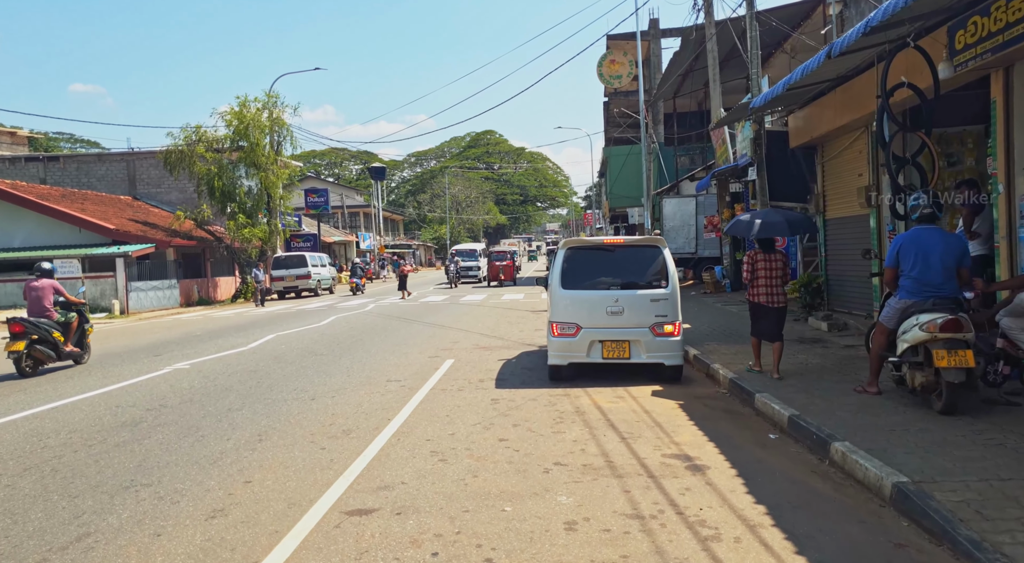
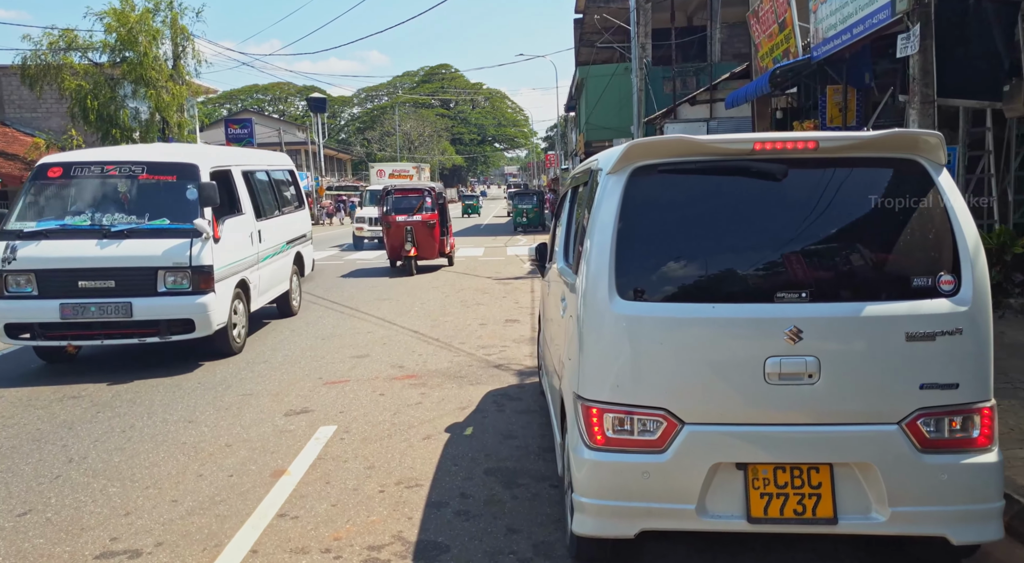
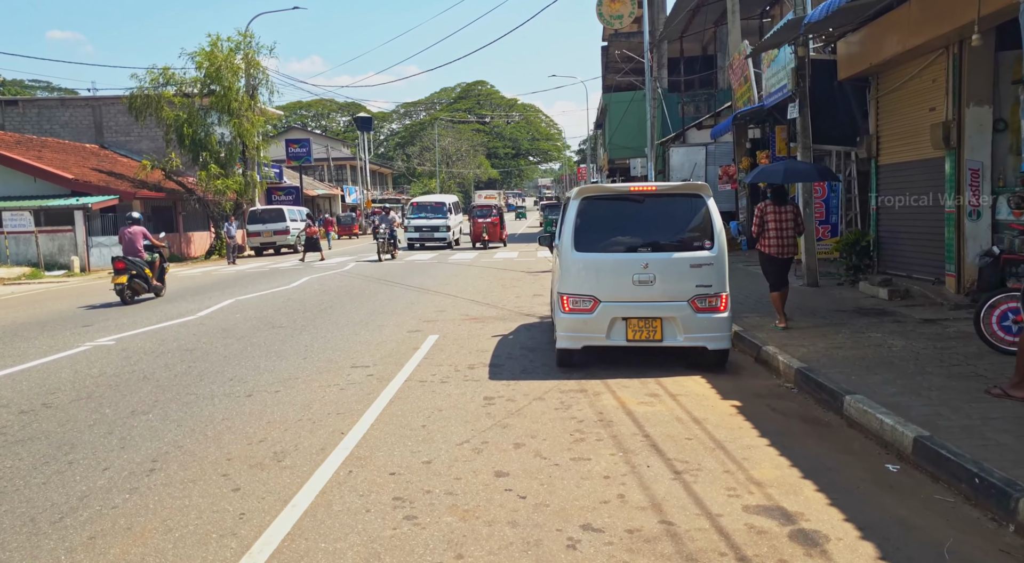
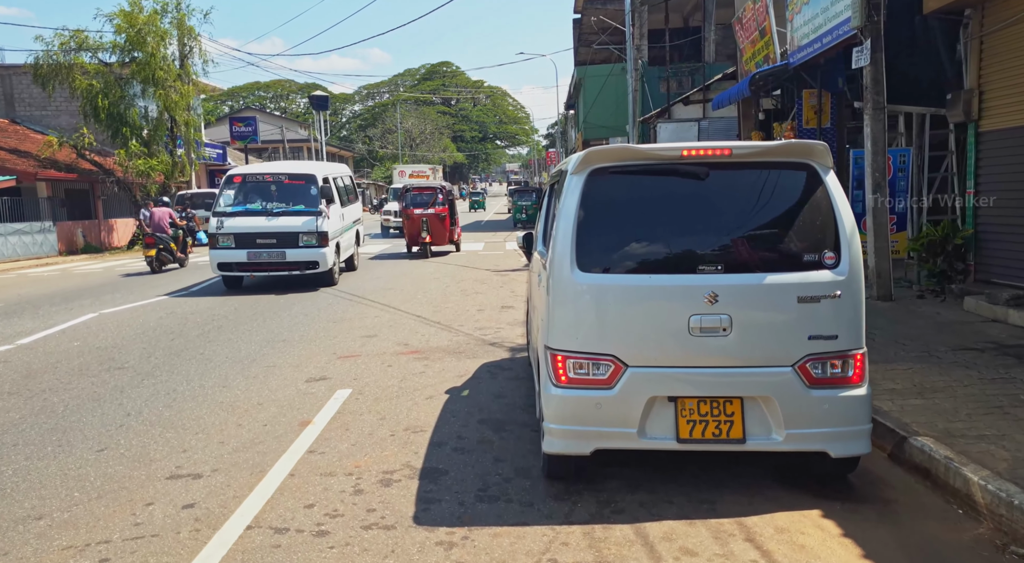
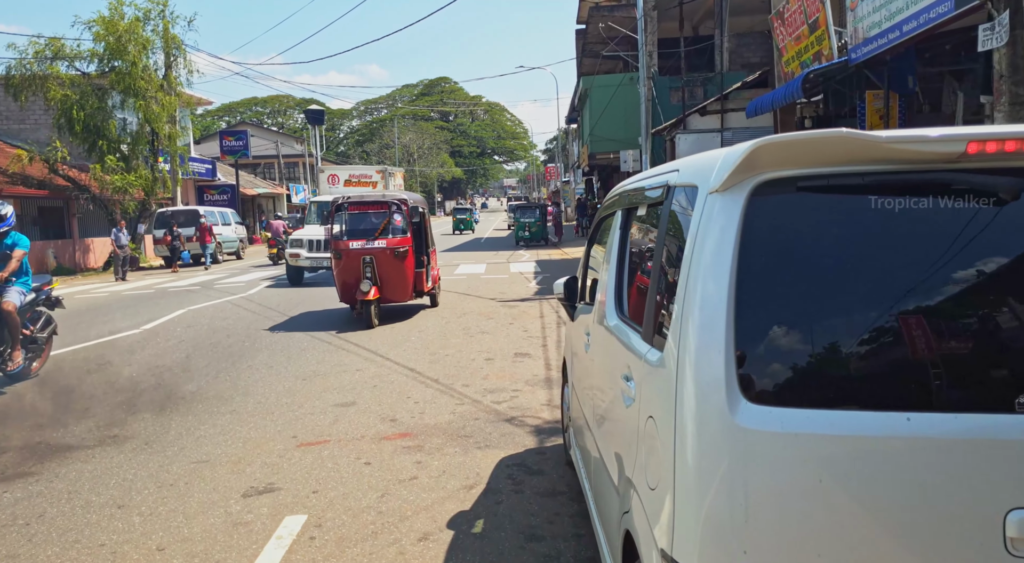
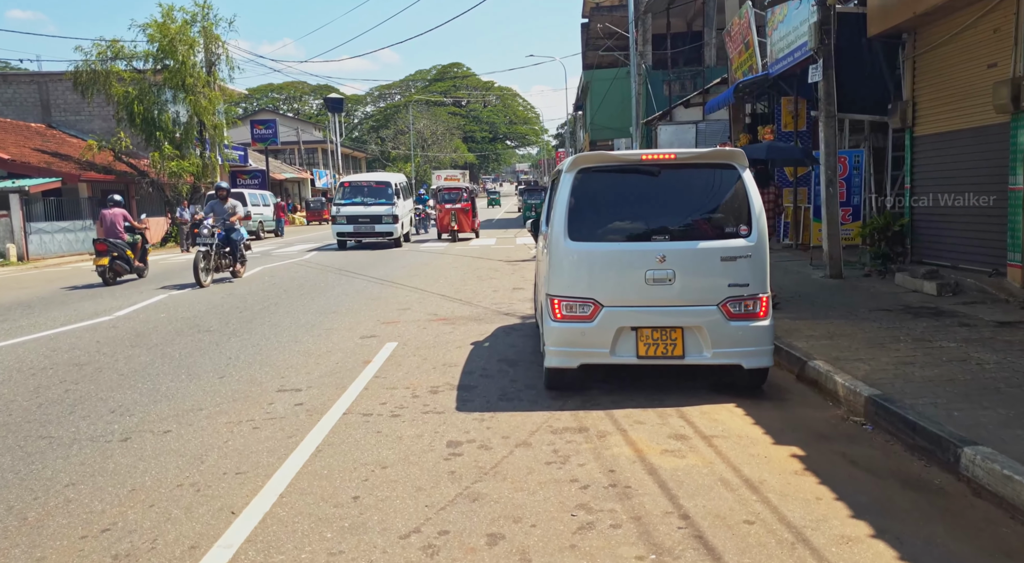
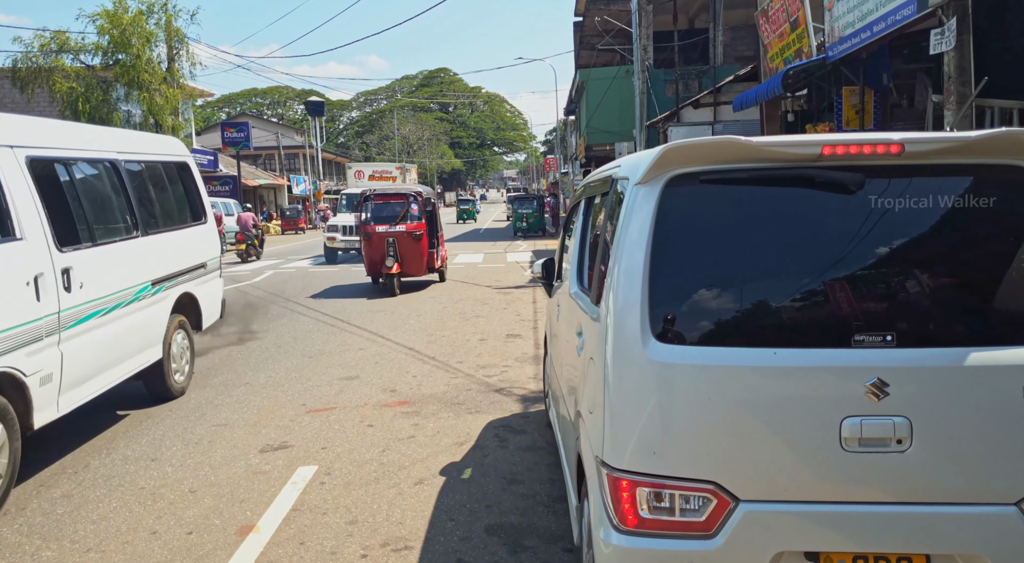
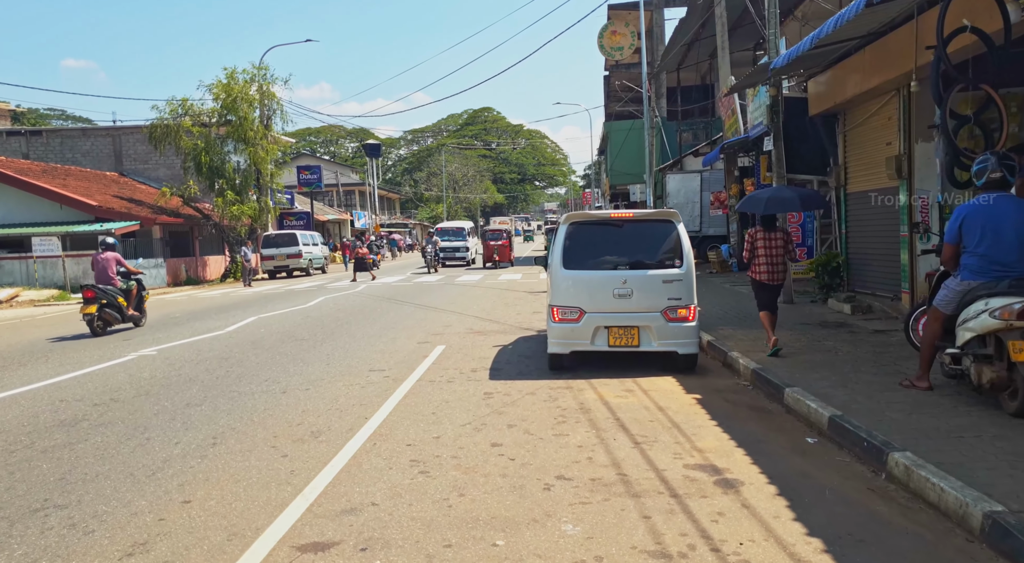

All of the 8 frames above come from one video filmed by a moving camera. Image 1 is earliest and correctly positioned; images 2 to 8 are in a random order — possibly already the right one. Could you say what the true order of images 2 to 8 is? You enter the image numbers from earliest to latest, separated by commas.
8, 3, 6, 4, 2, 7, 5
